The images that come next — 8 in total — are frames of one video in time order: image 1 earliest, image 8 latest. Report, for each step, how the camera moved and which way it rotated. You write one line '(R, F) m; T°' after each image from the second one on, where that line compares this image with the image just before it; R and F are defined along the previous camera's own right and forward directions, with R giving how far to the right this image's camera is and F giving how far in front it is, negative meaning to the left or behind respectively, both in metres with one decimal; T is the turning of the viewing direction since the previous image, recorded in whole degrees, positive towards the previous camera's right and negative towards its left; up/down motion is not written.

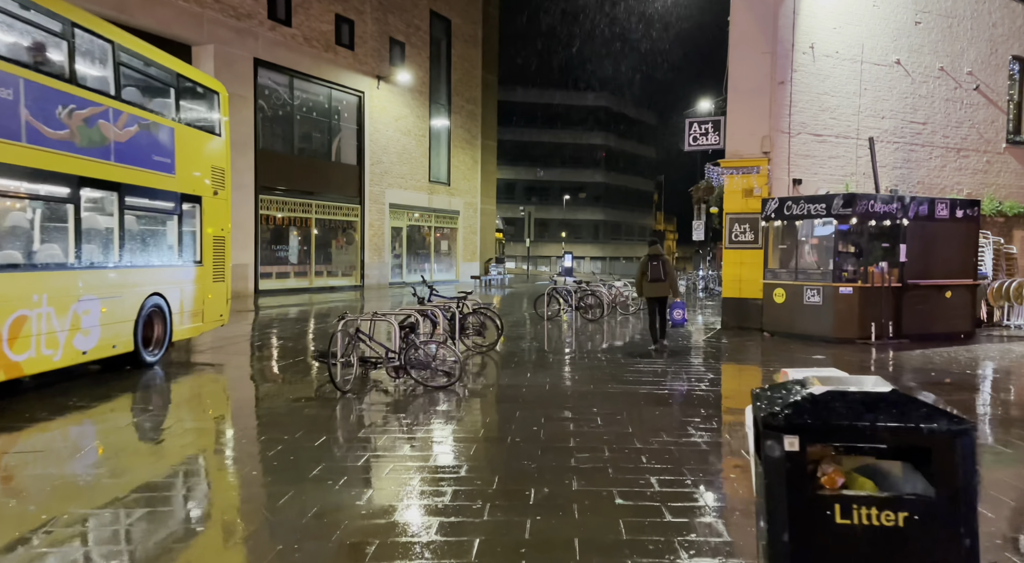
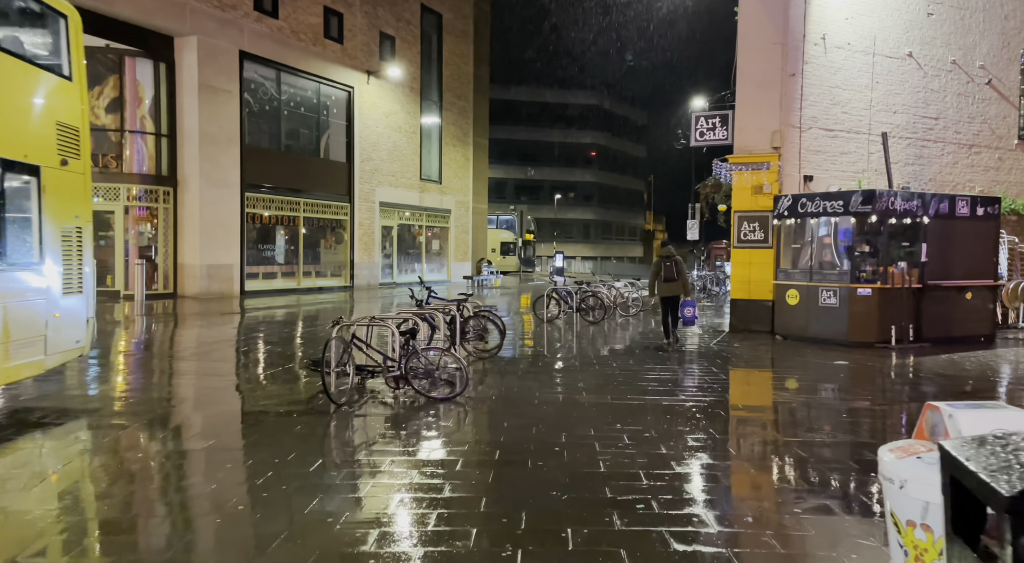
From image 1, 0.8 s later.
(-0.2, +0.7) m; +1°
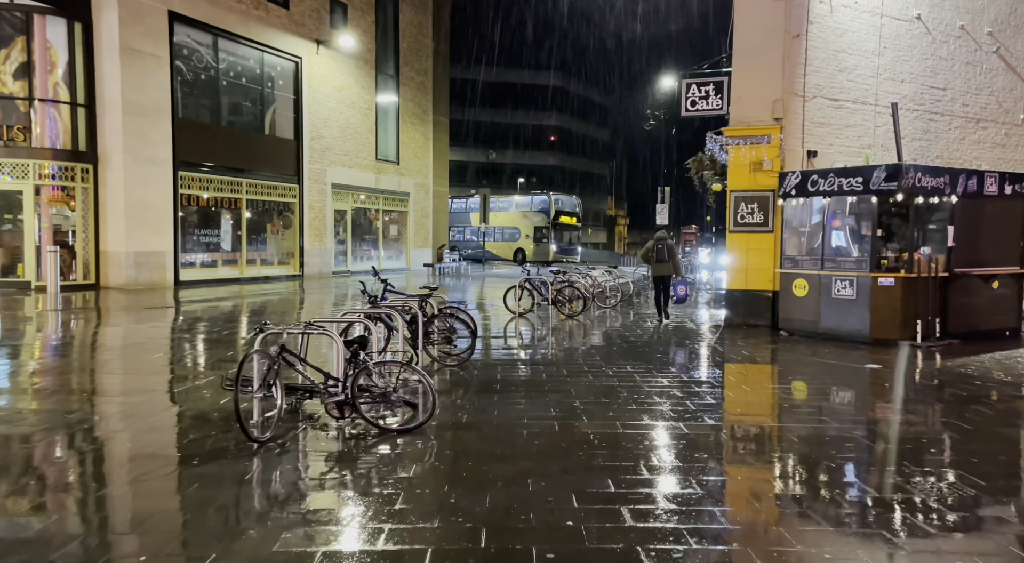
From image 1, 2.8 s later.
(-0.2, +1.9) m; +3°
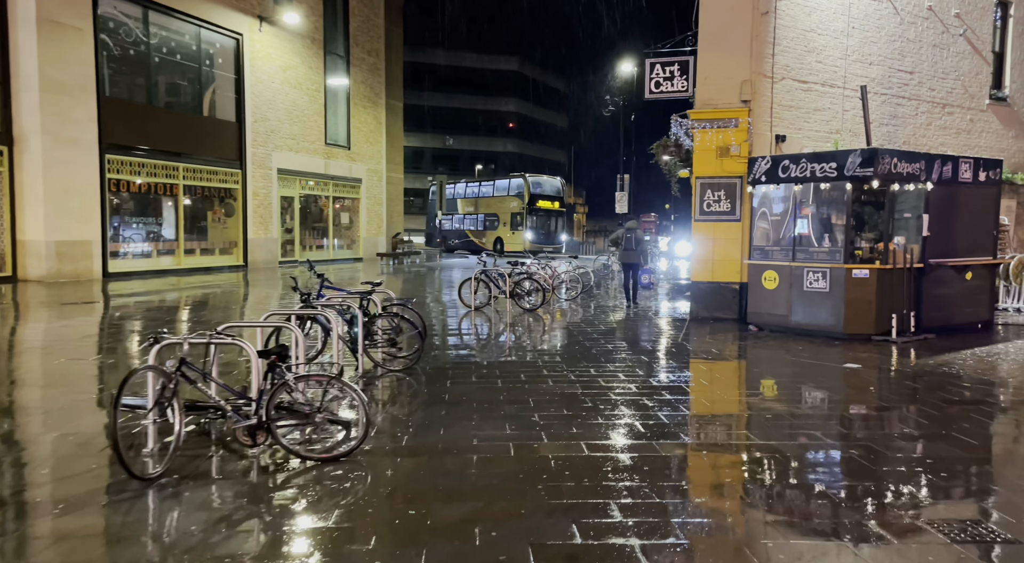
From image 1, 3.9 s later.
(+0.1, +0.9) m; +3°
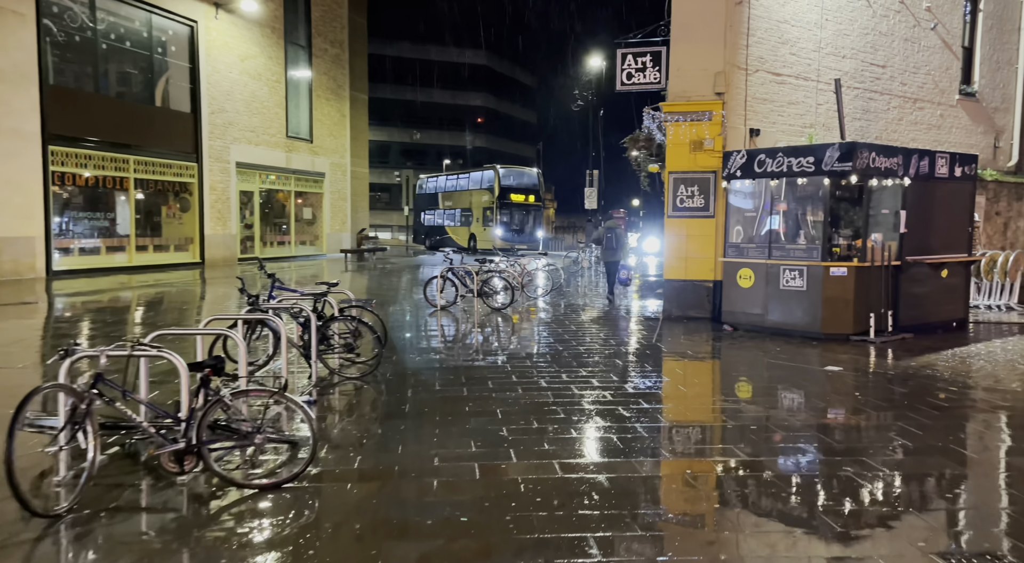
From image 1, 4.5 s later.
(0.0, +0.5) m; +2°
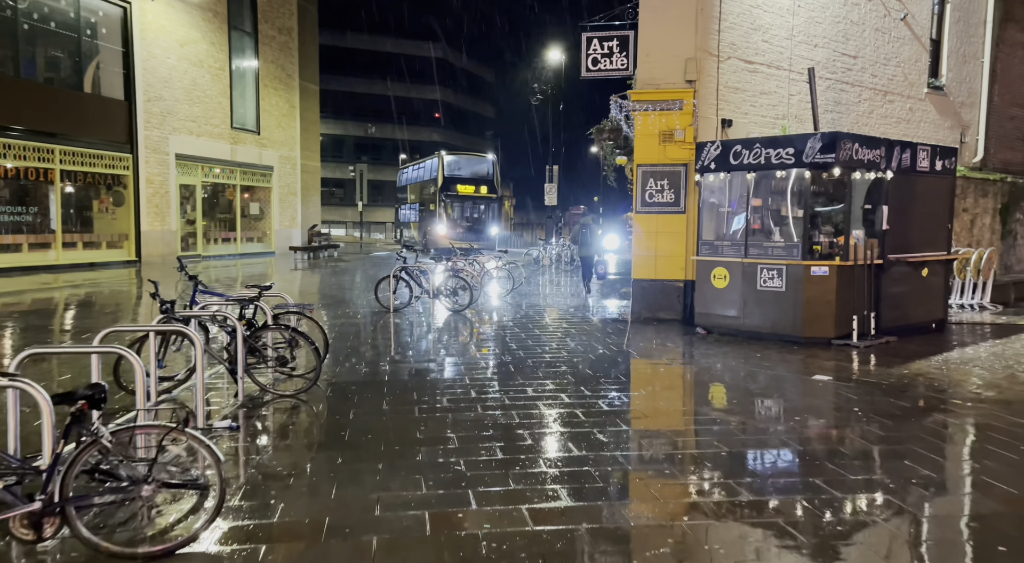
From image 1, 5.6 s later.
(0.0, +0.9) m; +3°
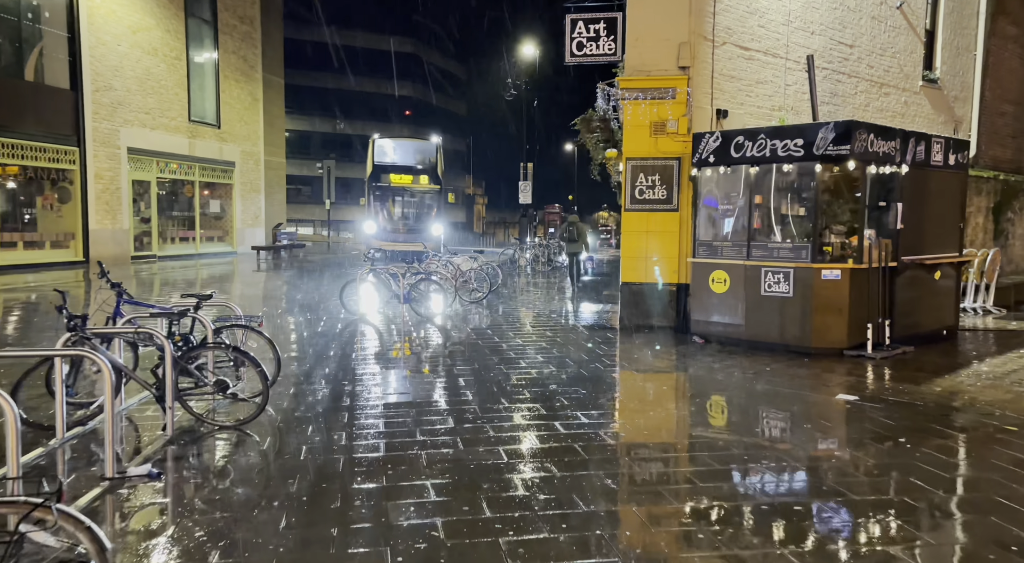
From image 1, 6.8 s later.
(-0.1, +1.0) m; +2°
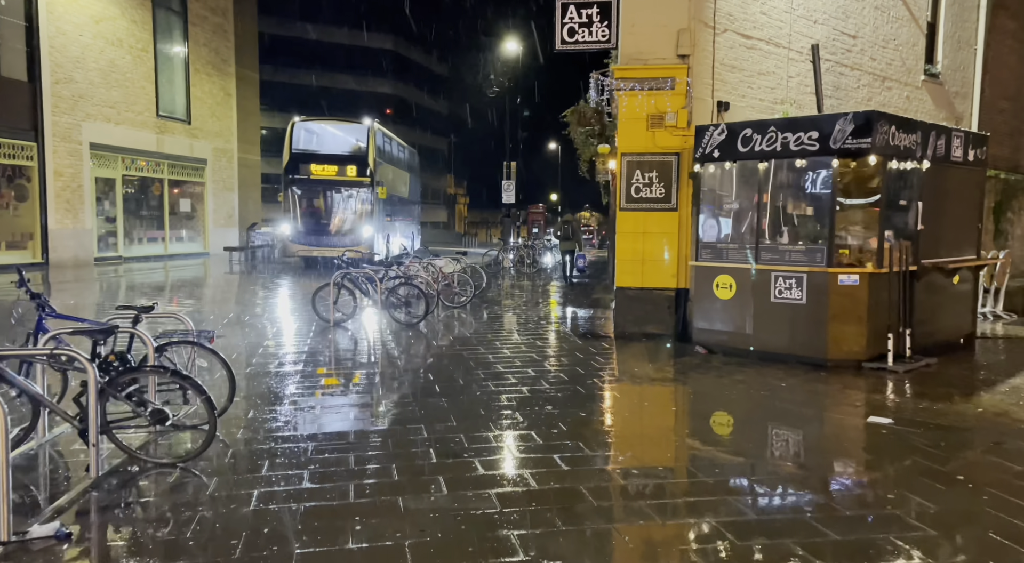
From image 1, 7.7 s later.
(-0.1, +0.8) m; +1°
